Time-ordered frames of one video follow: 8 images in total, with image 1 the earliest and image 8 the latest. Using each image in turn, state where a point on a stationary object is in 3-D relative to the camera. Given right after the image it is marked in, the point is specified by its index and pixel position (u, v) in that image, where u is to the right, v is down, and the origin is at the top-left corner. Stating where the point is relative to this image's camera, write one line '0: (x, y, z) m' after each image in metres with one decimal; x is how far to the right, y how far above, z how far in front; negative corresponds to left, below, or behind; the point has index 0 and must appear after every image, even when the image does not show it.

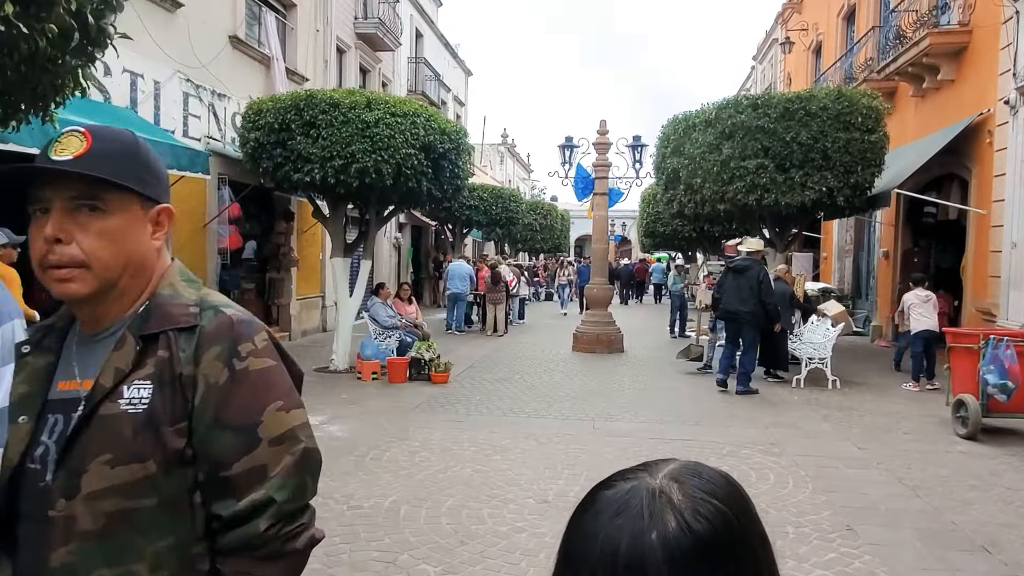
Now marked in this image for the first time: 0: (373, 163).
0: (-1.8, +1.6, +9.4) m
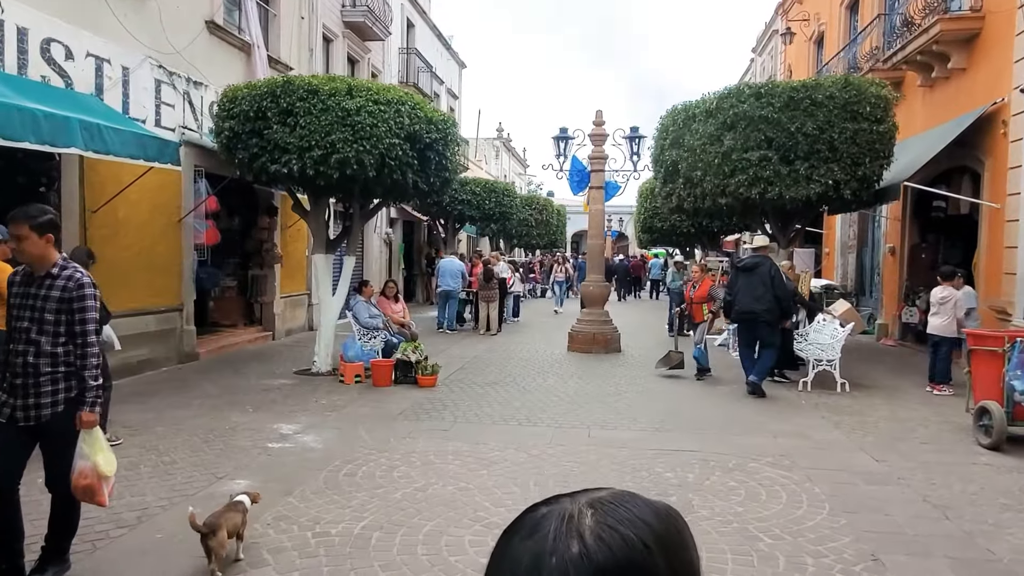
0: (-1.9, +1.6, +8.8) m
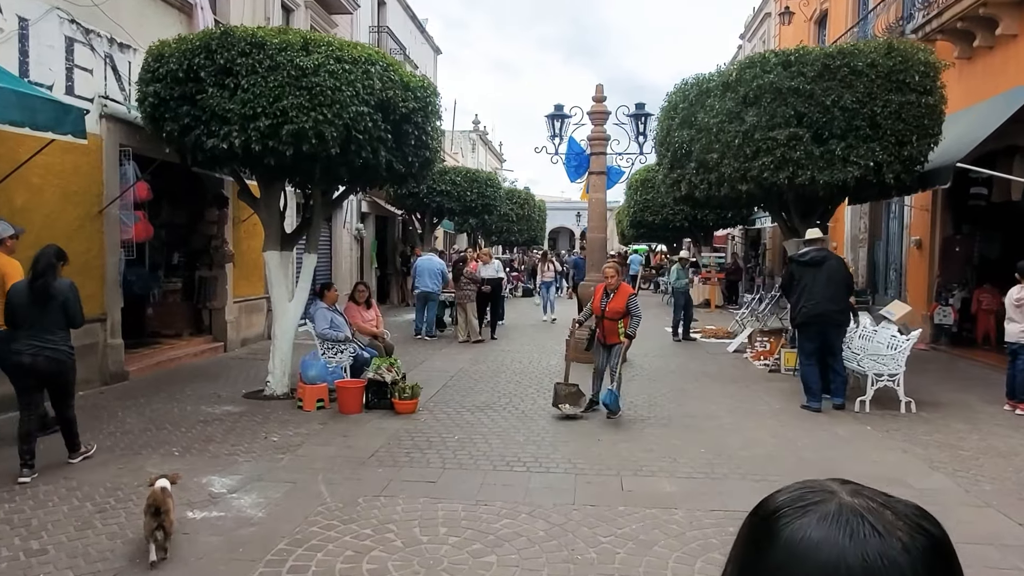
0: (-2.0, +1.6, +7.1) m
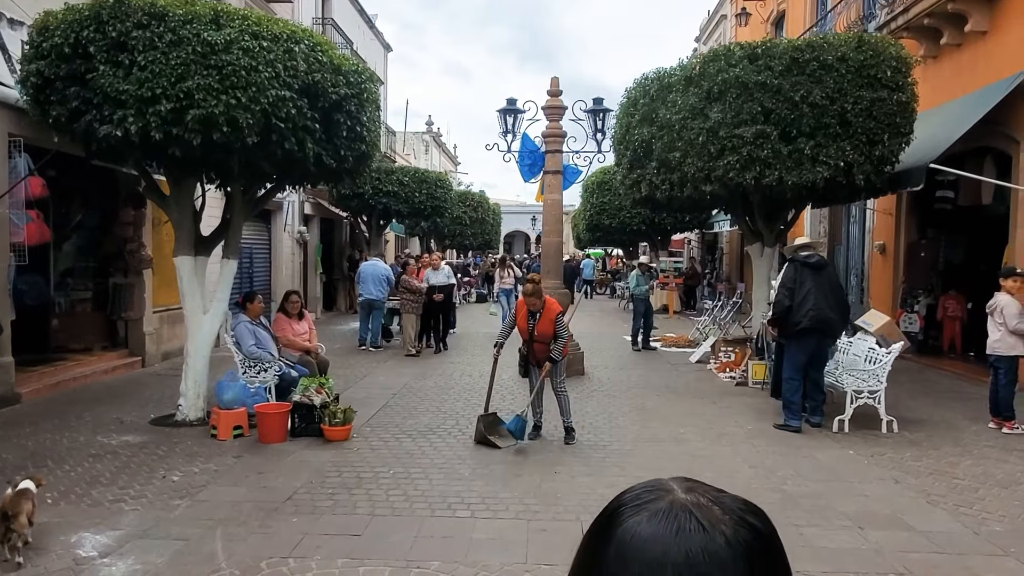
0: (-2.4, +1.5, +6.1) m
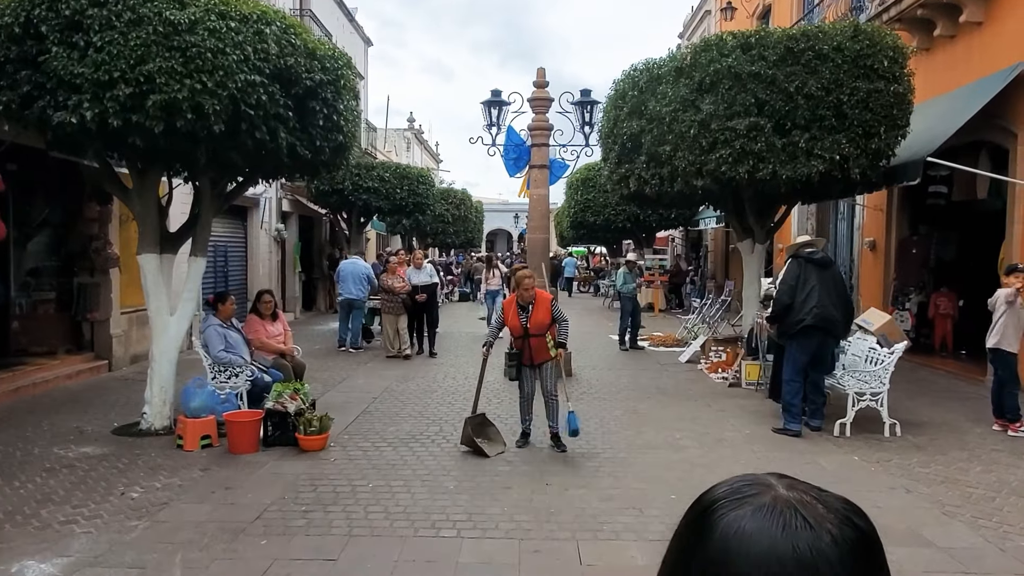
0: (-2.5, +1.5, +5.6) m
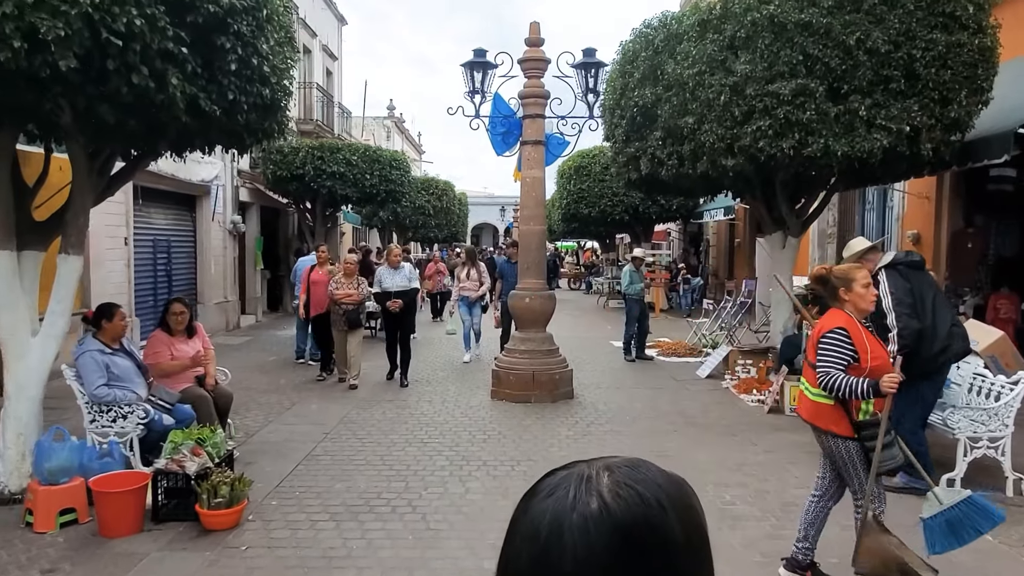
0: (-2.6, +1.4, +3.7) m
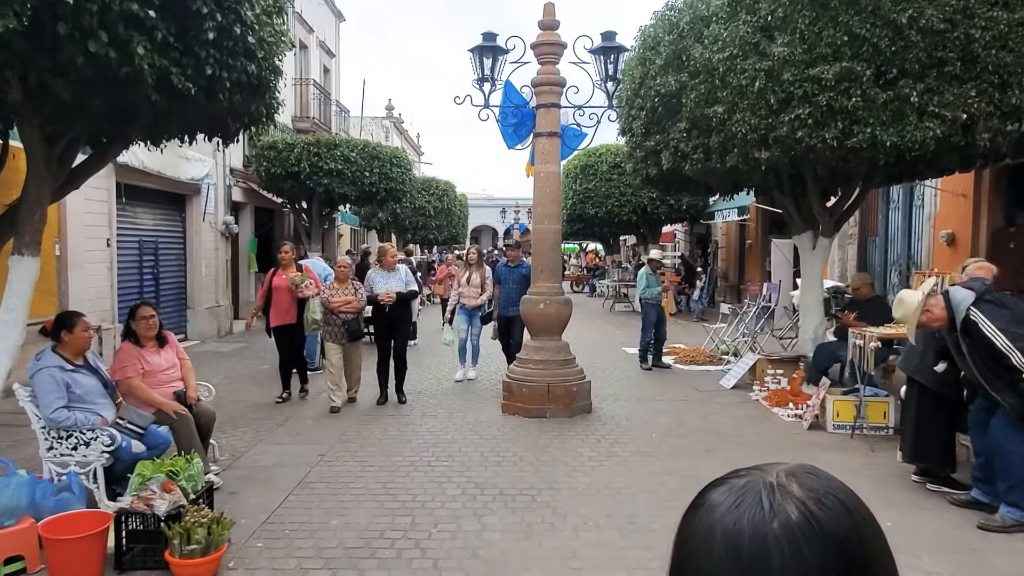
0: (-2.4, +1.4, +3.0) m
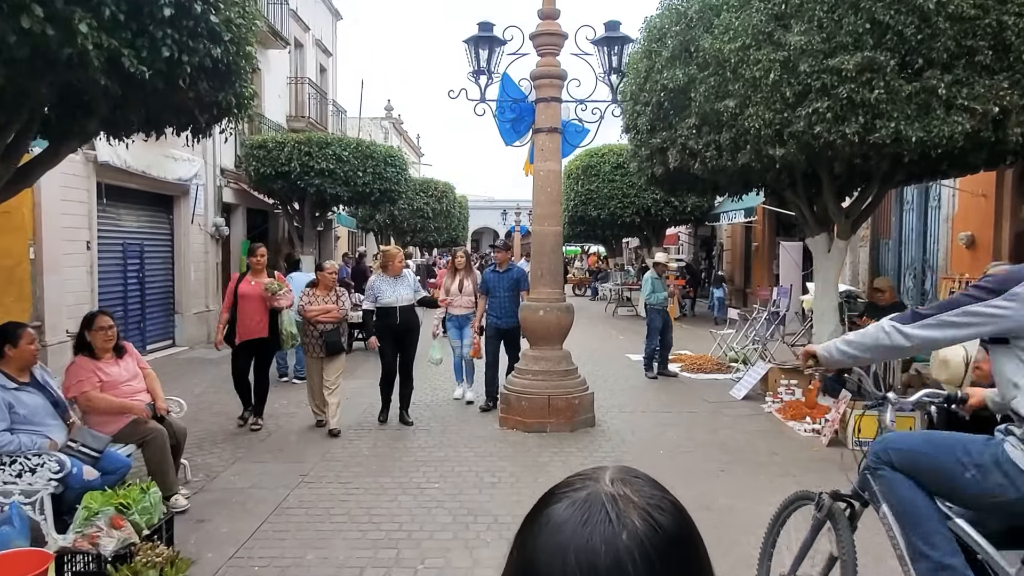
0: (-2.5, +1.3, +2.6) m
